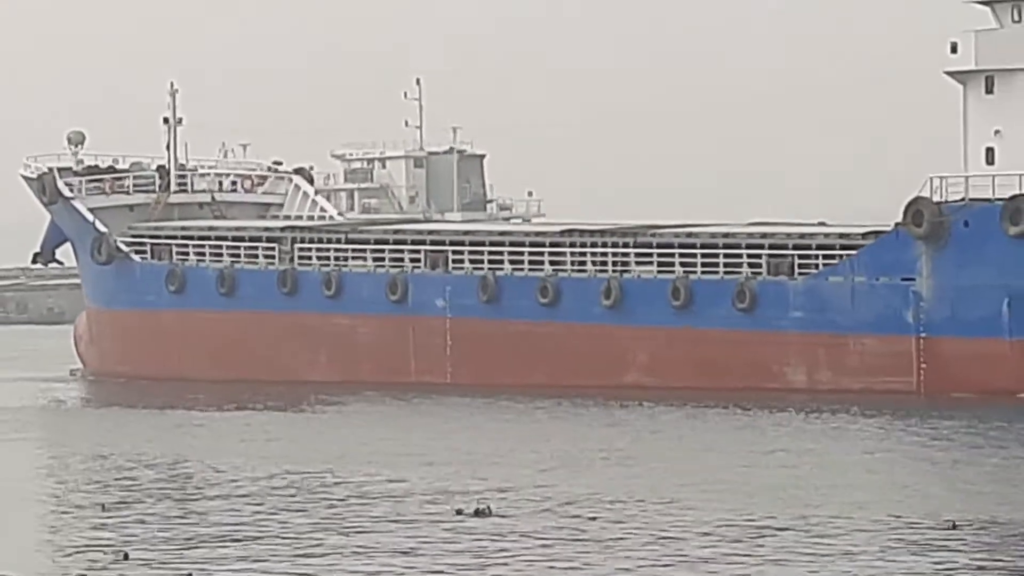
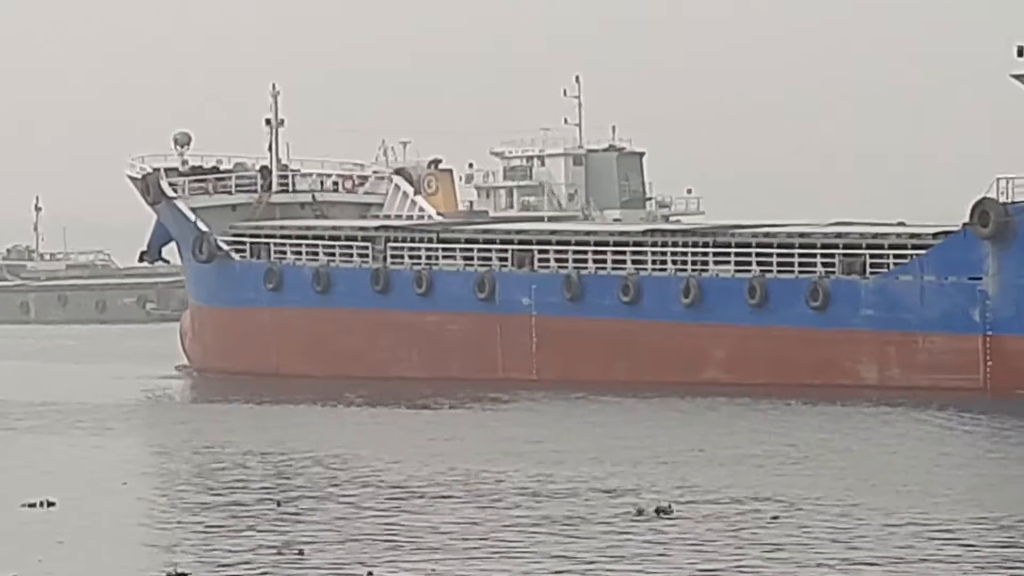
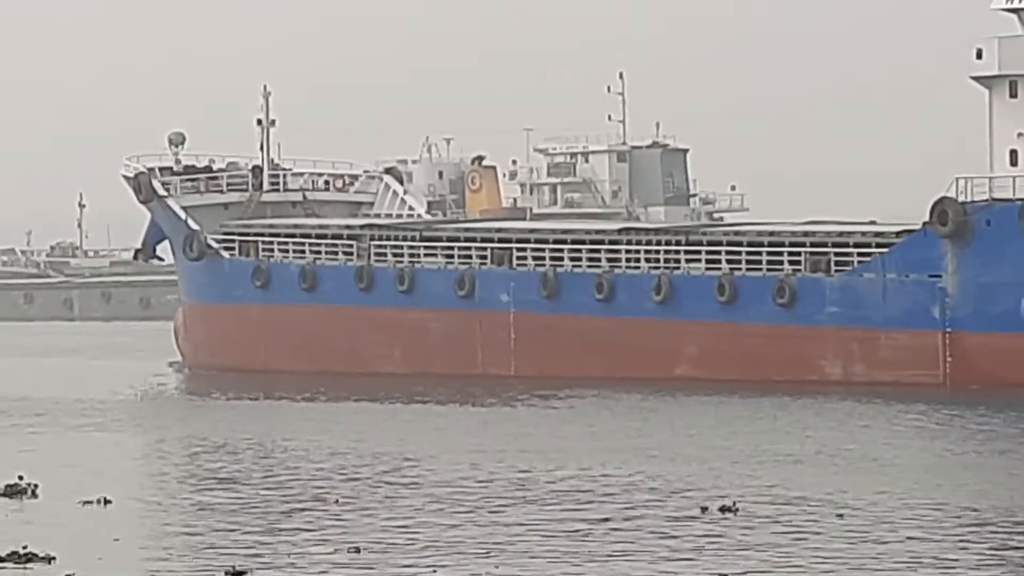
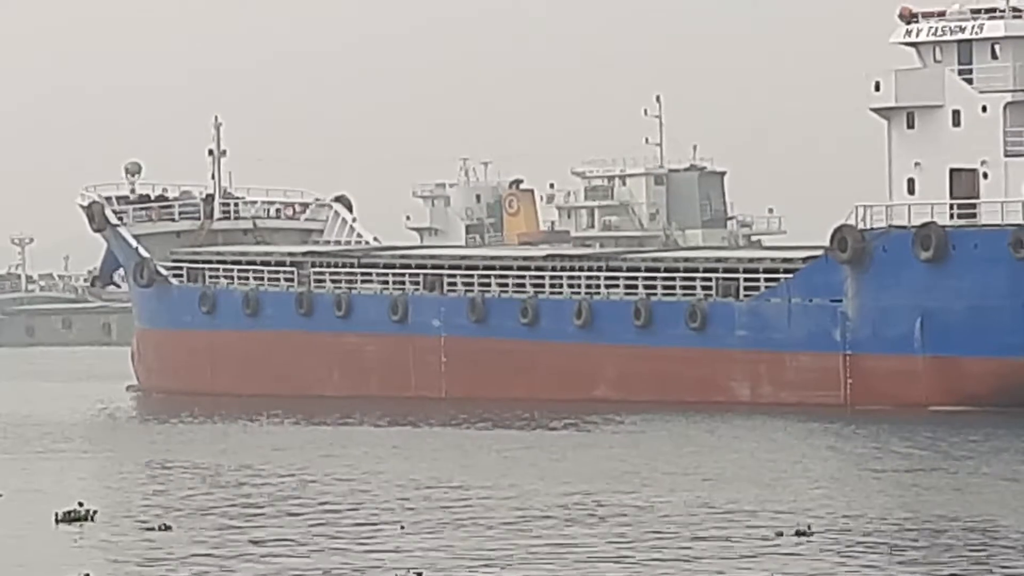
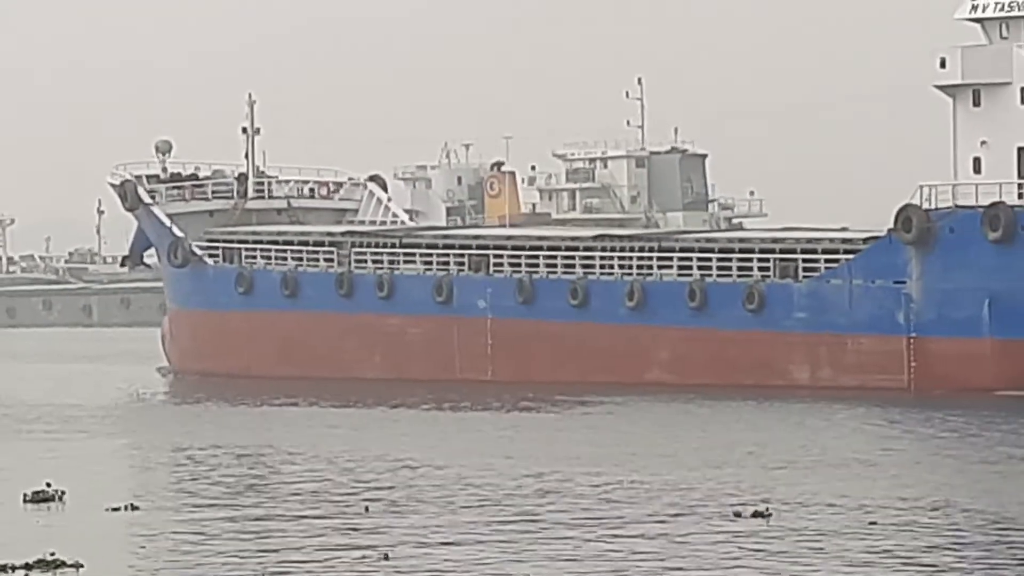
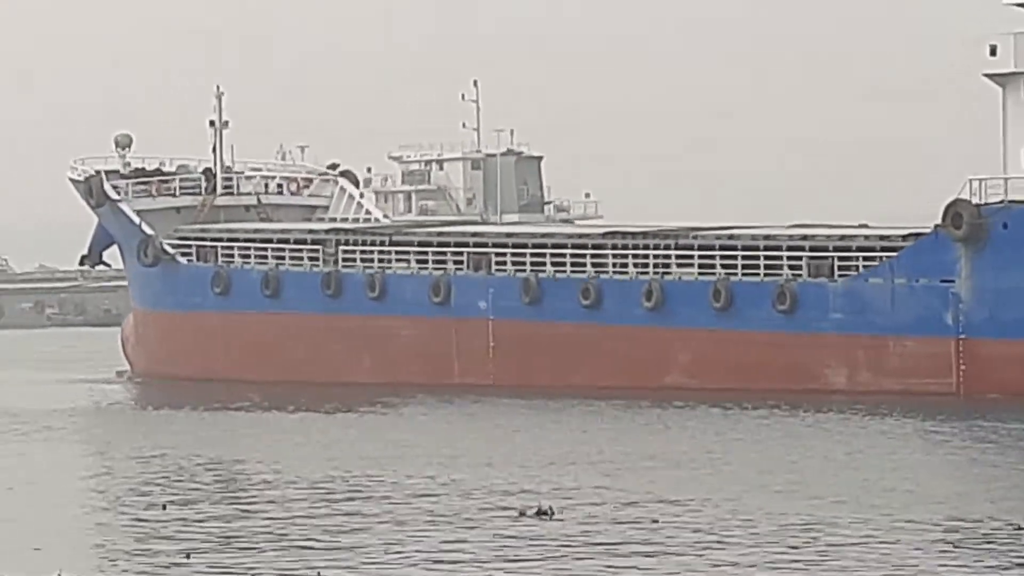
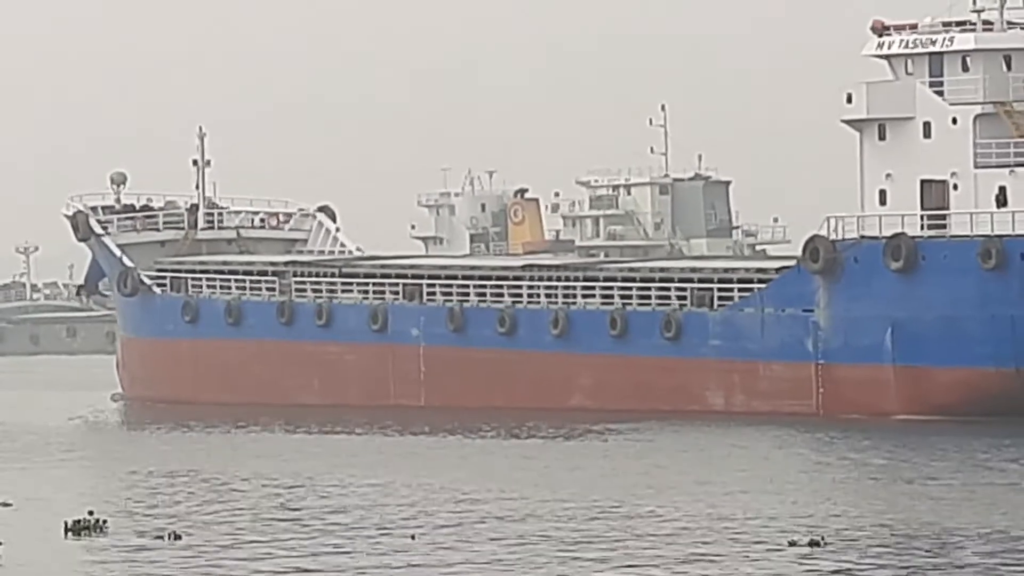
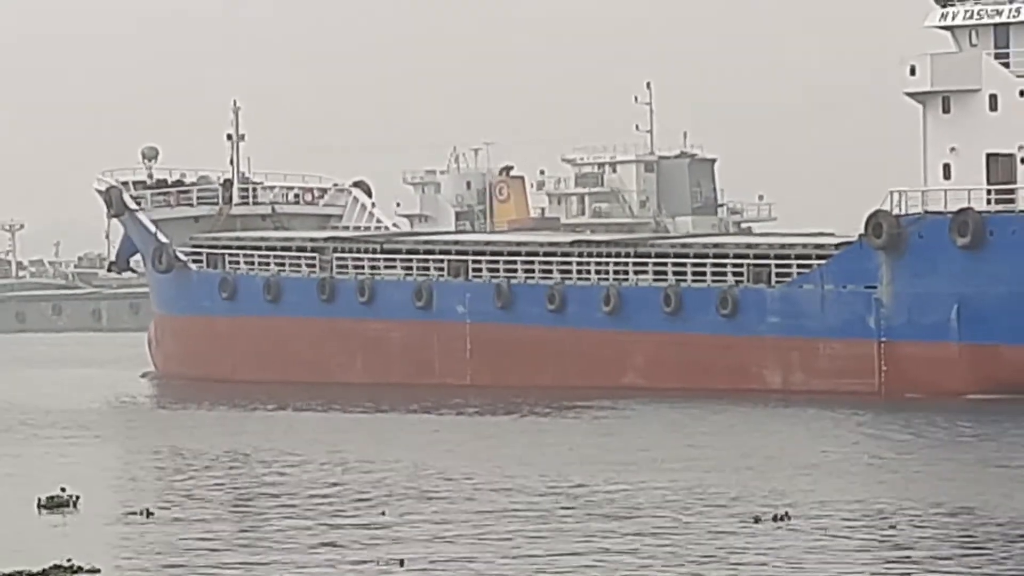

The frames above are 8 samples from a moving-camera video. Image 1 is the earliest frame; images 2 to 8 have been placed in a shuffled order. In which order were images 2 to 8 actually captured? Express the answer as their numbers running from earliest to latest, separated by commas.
6, 2, 3, 5, 8, 4, 7
